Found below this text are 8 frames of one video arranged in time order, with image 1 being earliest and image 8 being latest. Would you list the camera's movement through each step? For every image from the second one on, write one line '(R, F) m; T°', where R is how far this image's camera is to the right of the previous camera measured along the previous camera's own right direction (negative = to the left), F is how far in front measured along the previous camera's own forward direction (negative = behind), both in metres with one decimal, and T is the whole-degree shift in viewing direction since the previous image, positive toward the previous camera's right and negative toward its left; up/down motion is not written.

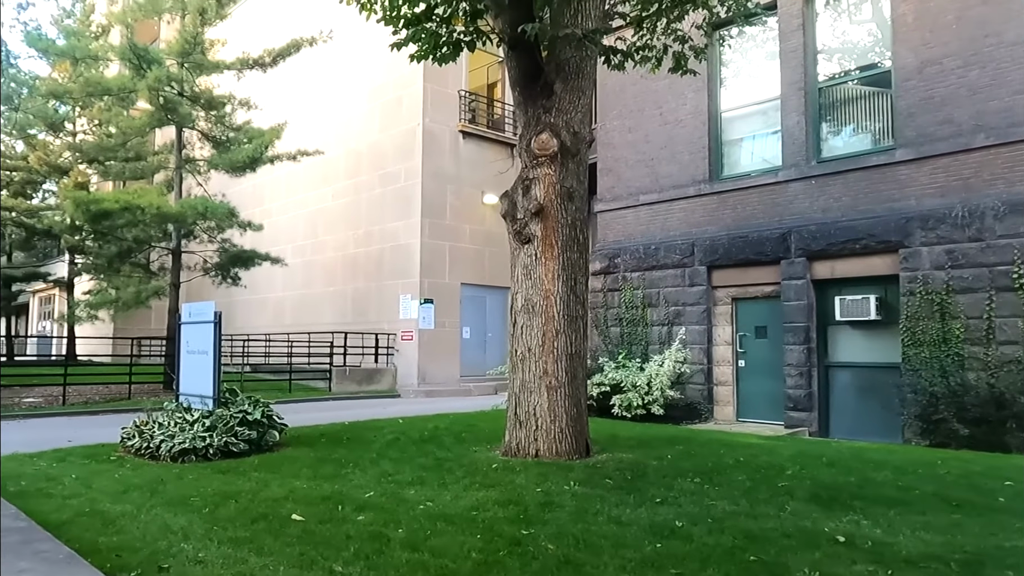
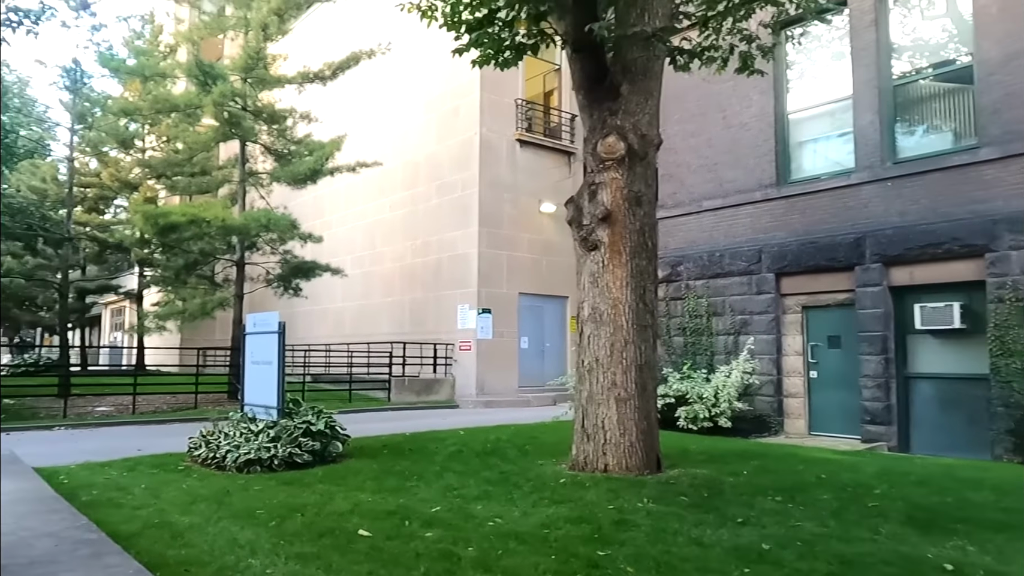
(-0.1, +0.2) m; -4°
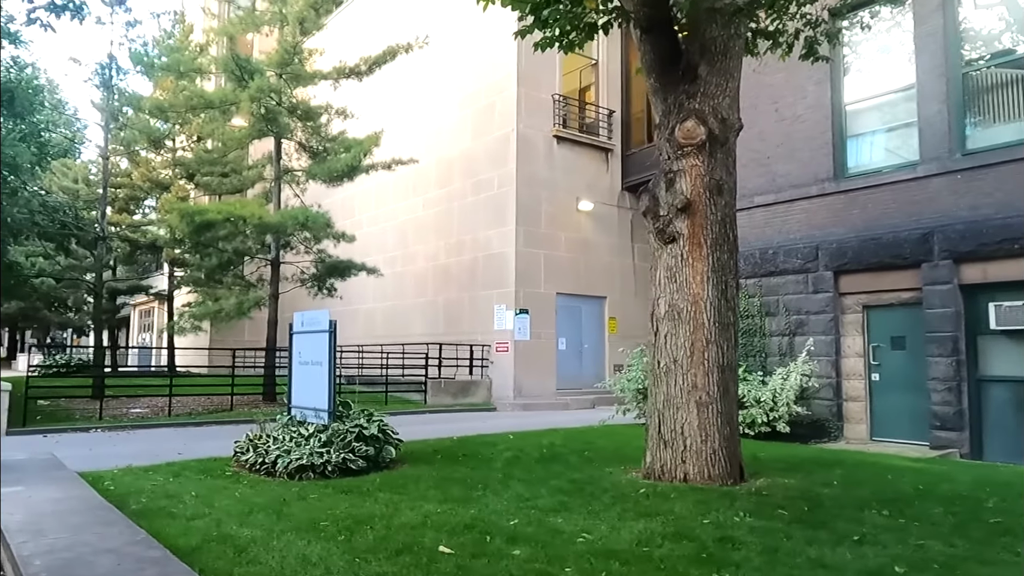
(-0.4, +0.4) m; -1°
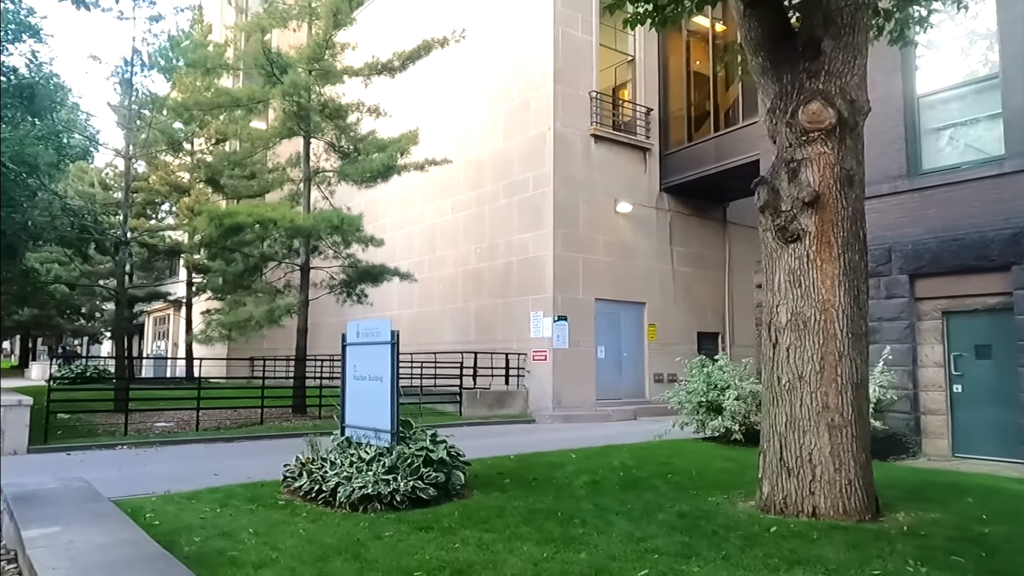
(-0.7, +0.8) m; -1°
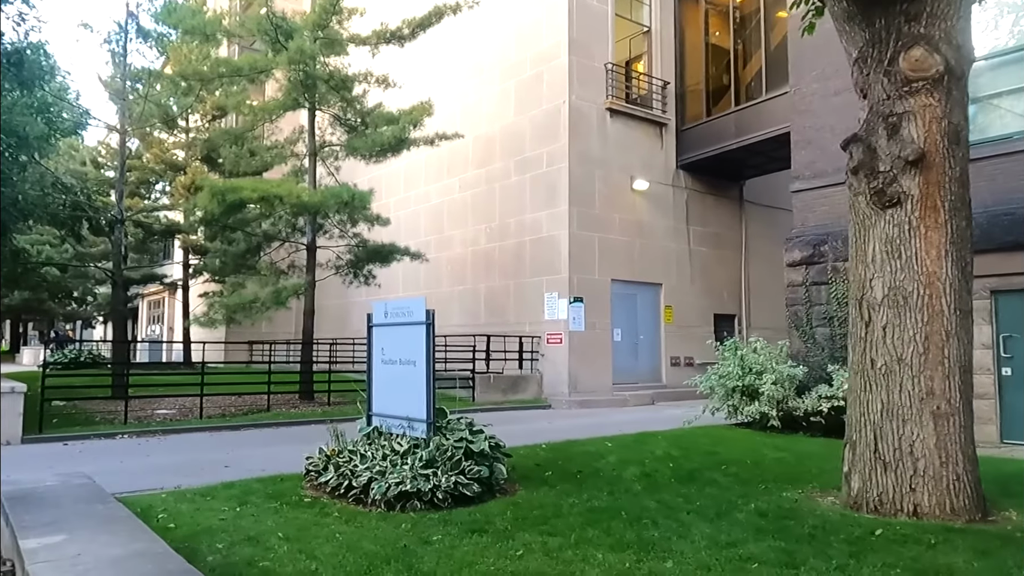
(-0.5, +0.7) m; +1°
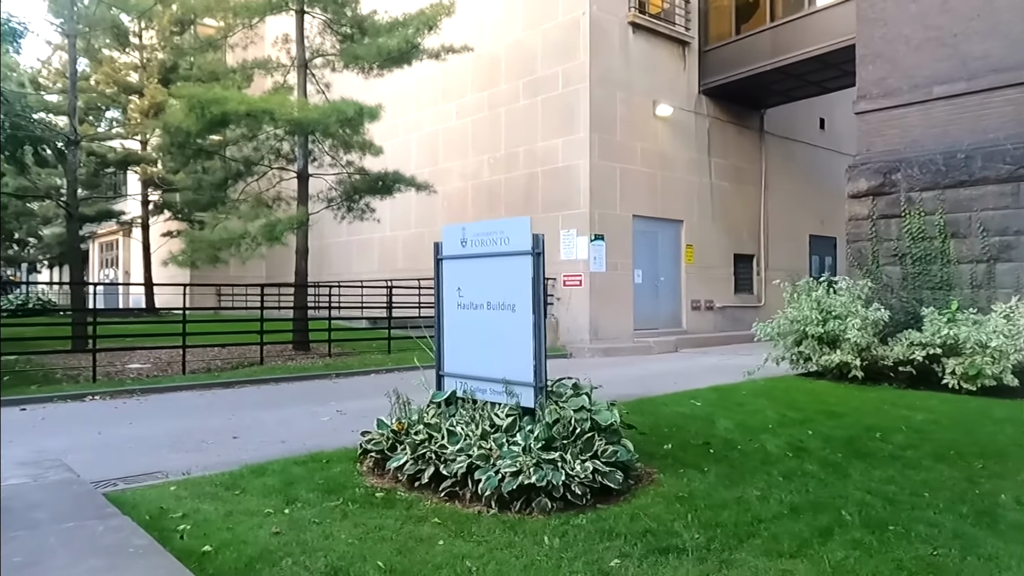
(-1.1, +1.7) m; +3°
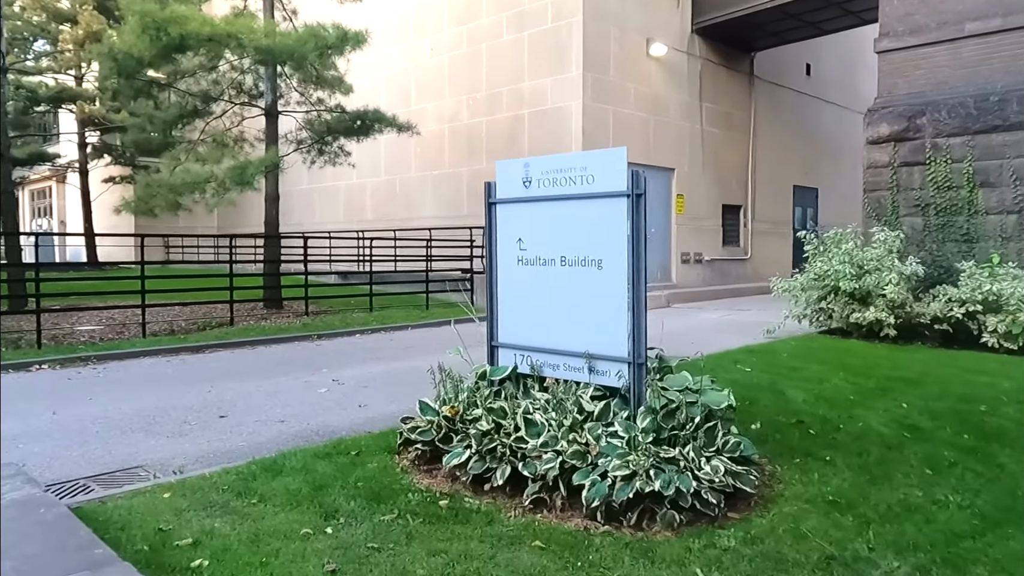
(-0.7, +1.0) m; +4°
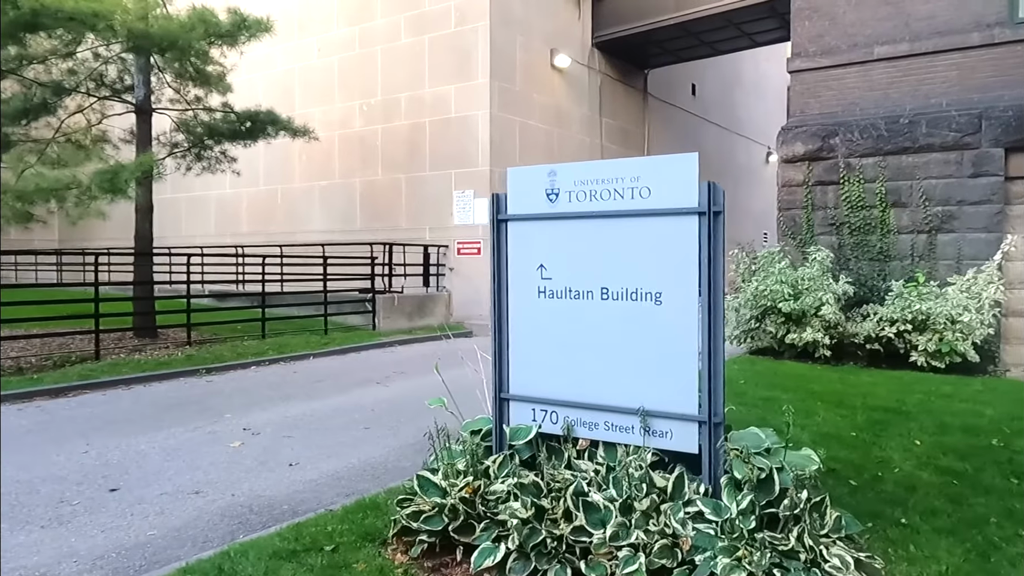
(-0.7, +0.9) m; +10°
